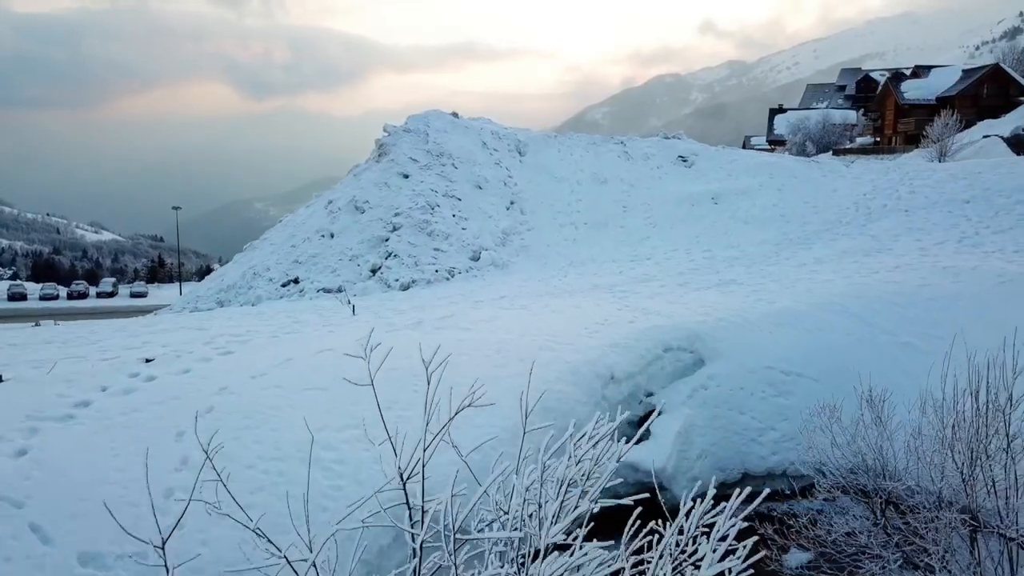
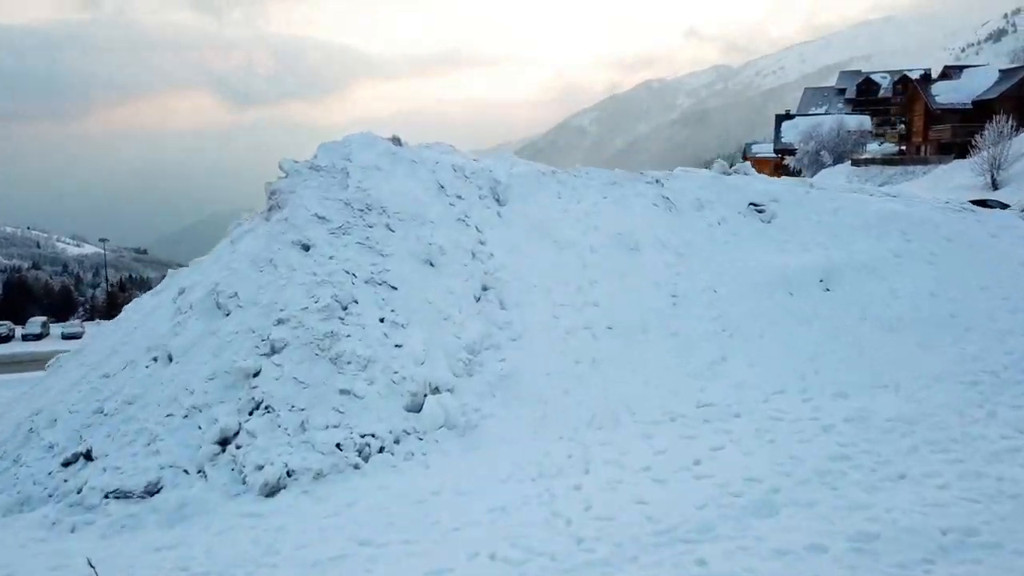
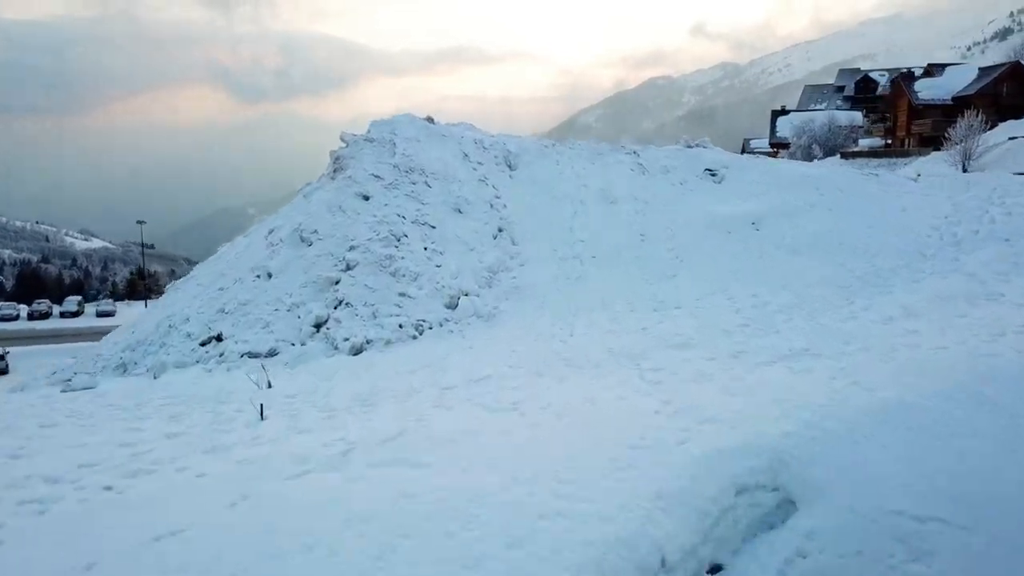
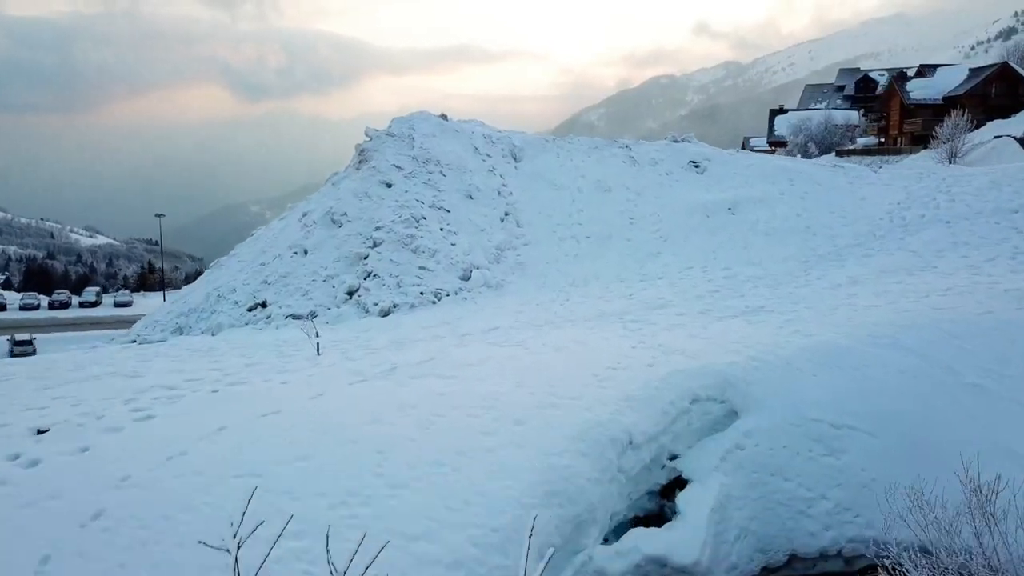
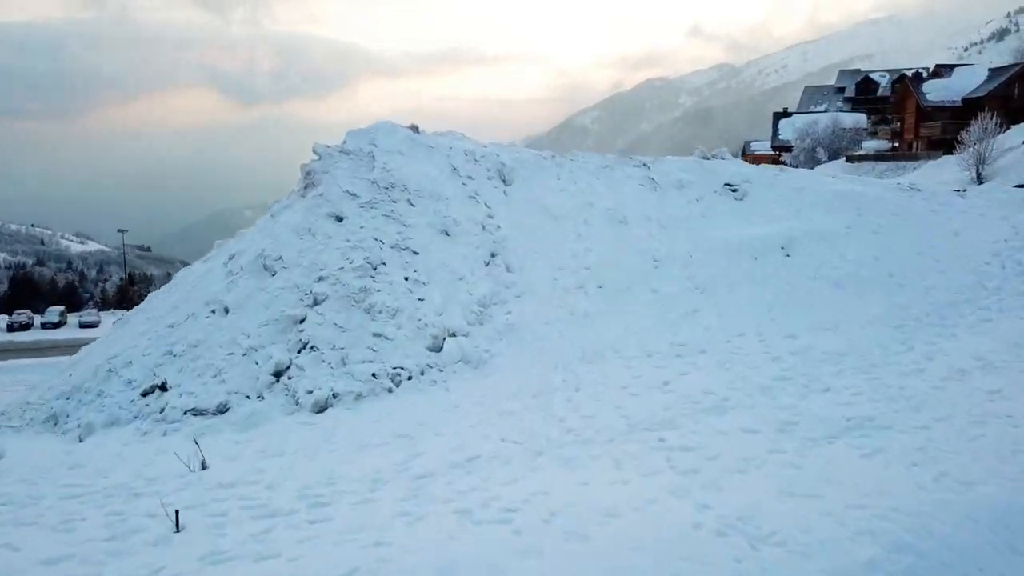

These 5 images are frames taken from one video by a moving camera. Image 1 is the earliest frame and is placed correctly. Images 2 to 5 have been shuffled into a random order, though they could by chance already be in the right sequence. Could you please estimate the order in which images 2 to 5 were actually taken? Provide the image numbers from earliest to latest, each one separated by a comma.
4, 3, 5, 2
